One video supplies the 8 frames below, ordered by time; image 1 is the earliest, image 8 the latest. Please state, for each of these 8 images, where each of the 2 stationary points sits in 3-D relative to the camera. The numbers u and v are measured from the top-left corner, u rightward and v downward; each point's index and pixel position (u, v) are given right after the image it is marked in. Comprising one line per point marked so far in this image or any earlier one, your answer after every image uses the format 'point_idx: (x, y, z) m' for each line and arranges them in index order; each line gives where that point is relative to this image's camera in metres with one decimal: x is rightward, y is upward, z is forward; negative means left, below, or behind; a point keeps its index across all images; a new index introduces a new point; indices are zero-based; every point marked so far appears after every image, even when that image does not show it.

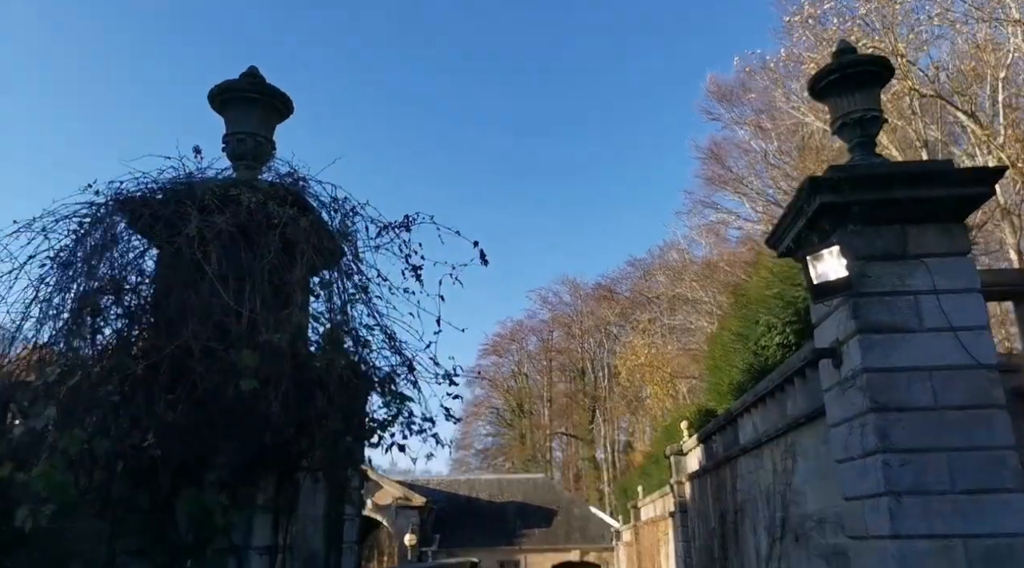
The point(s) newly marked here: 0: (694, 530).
0: (+2.7, -3.7, +13.8) m
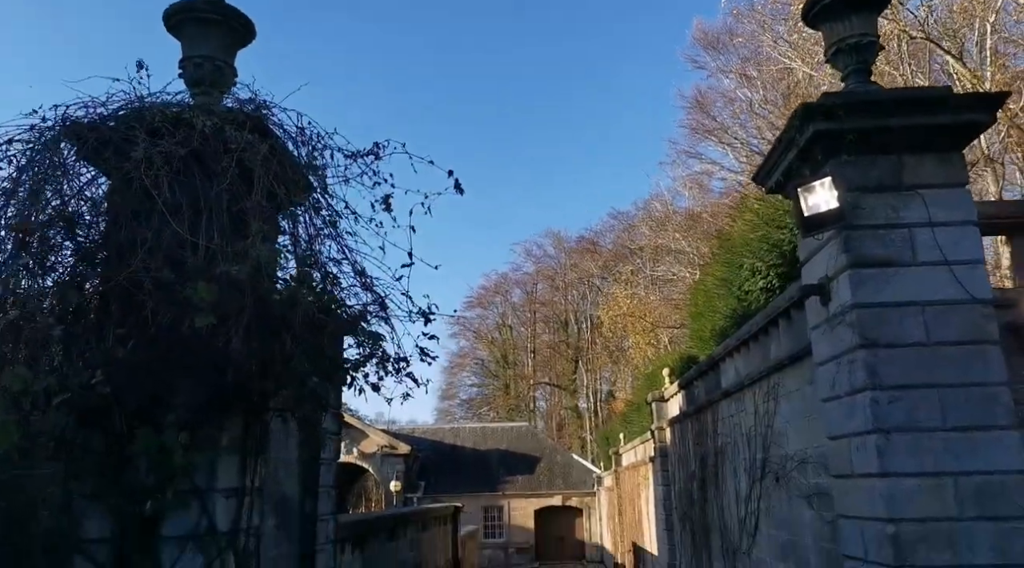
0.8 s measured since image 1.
0: (+2.4, -2.9, +13.8) m
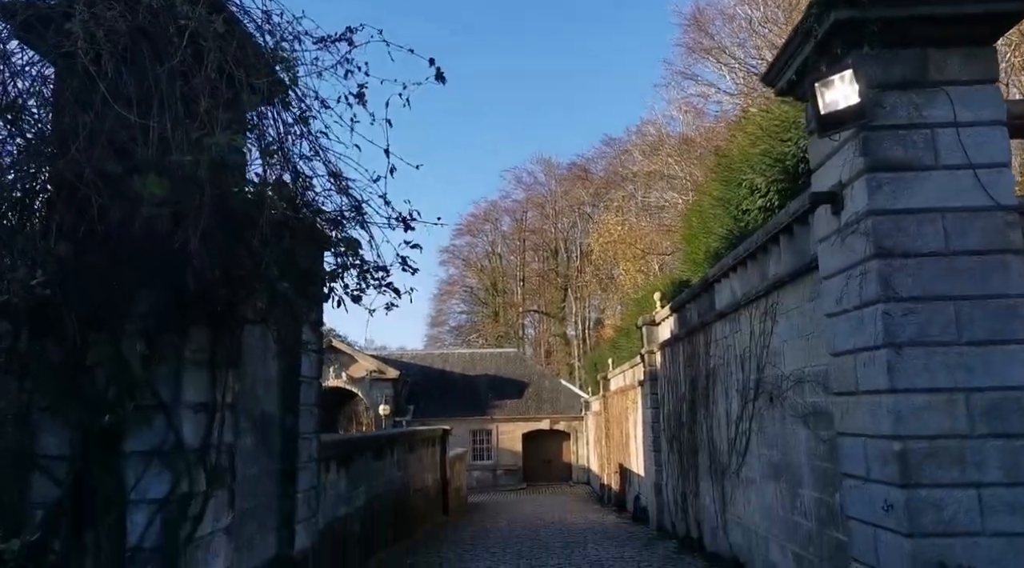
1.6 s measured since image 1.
0: (+2.3, -1.7, +13.6) m
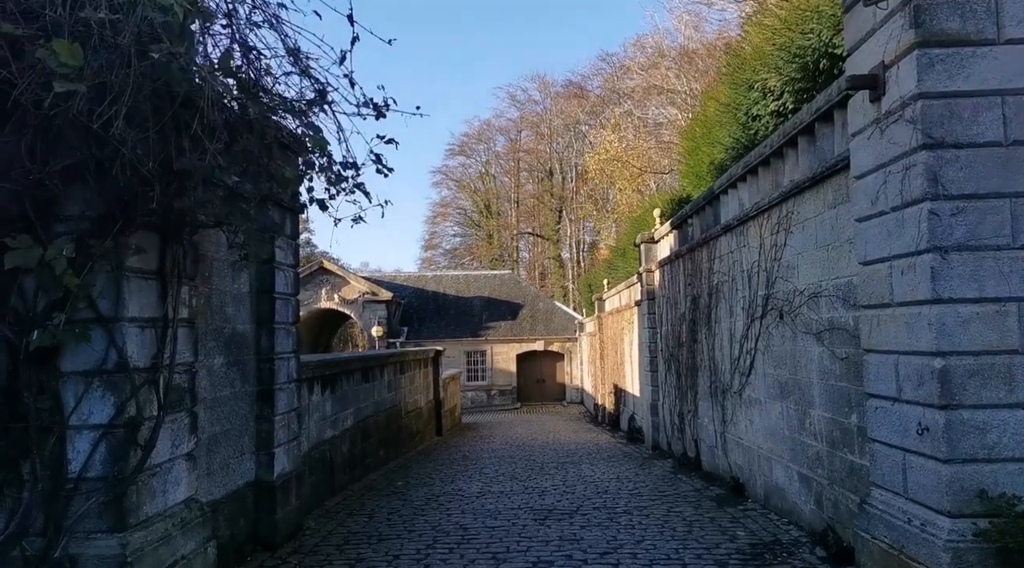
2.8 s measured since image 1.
0: (+2.2, -0.5, +13.1) m
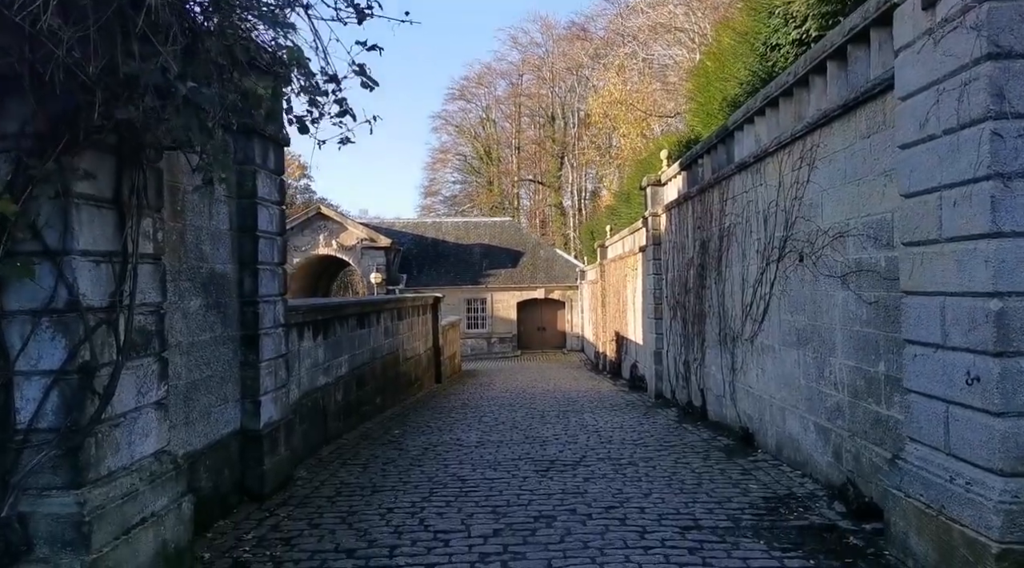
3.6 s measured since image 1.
0: (+2.2, +0.3, +12.7) m
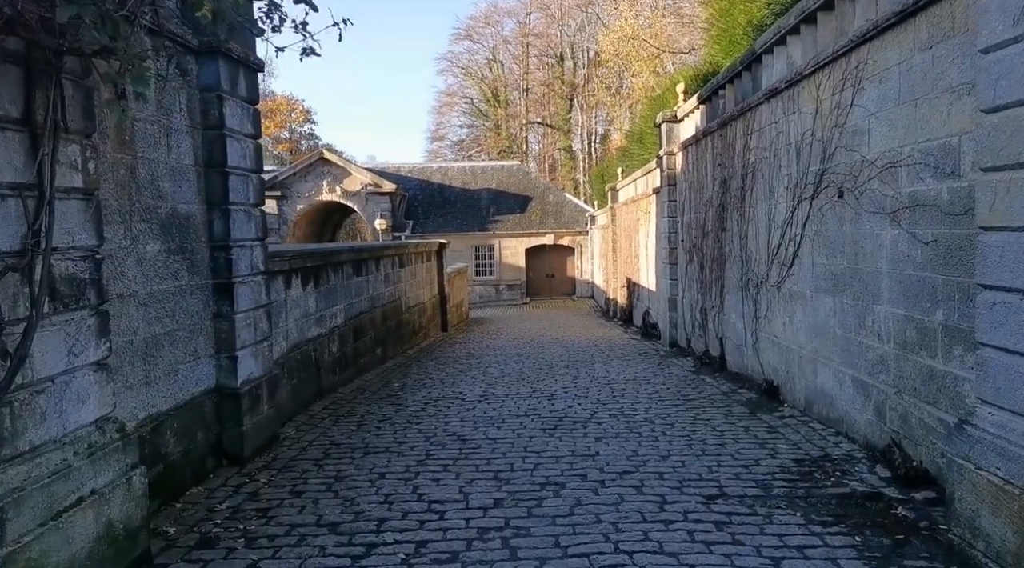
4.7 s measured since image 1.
0: (+2.3, +1.1, +11.9) m
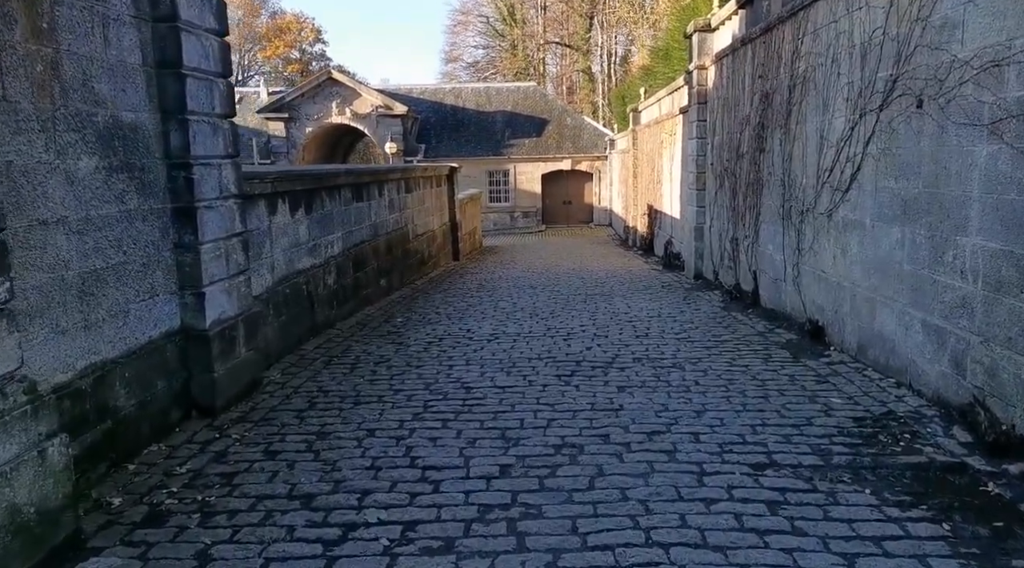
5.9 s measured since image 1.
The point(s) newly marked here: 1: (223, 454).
0: (+2.4, +1.9, +10.9) m
1: (-1.5, -0.9, +4.7) m
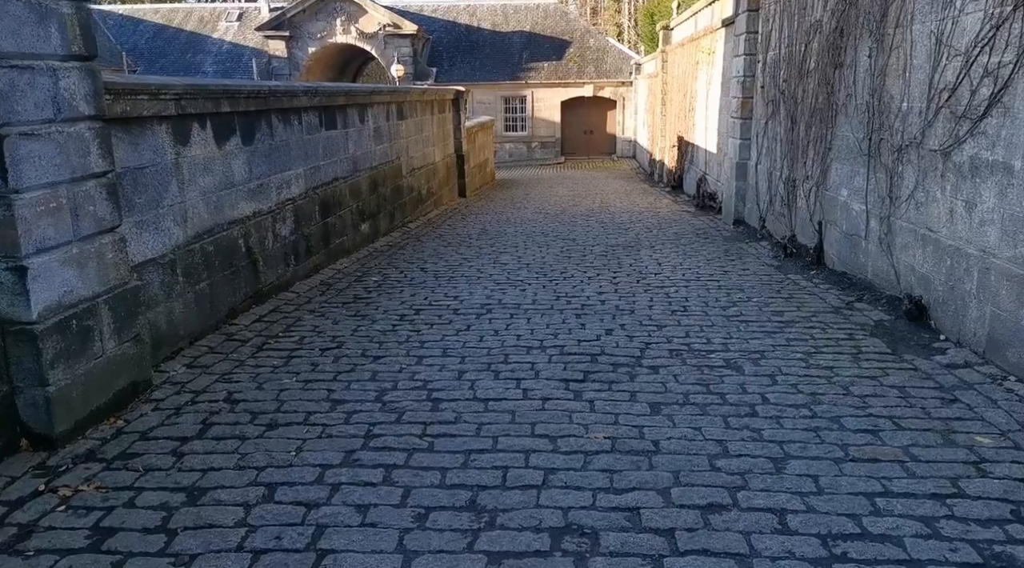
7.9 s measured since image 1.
0: (+2.5, +2.4, +8.8) m
1: (-1.6, -0.8, +3.0) m
